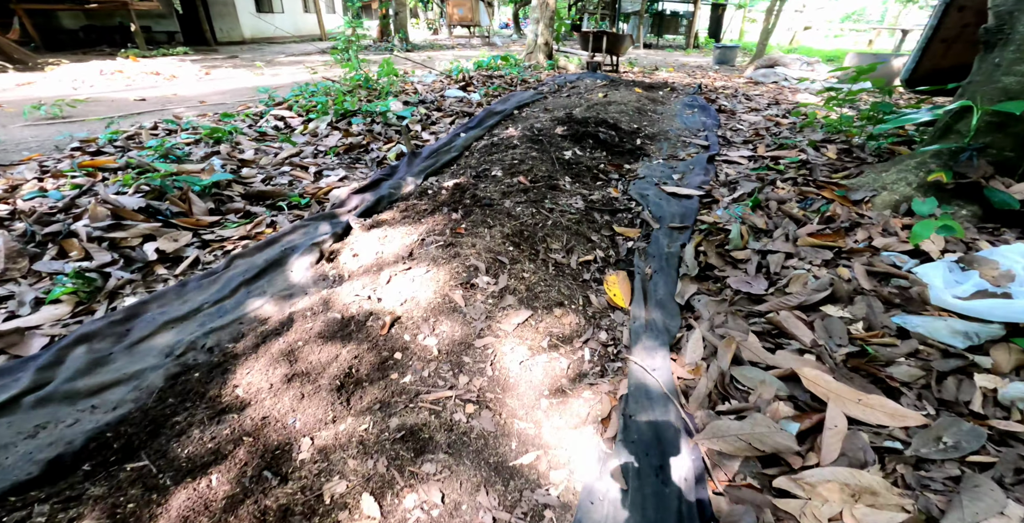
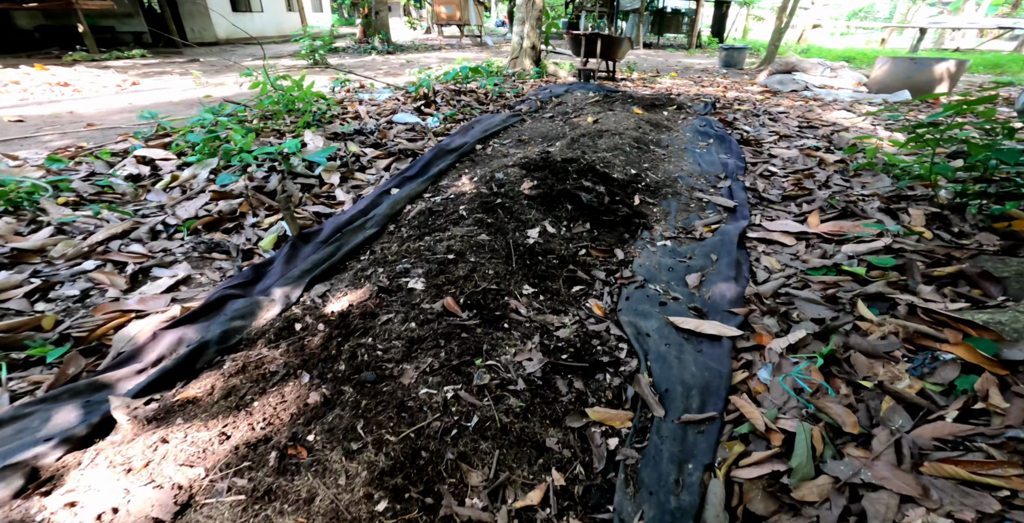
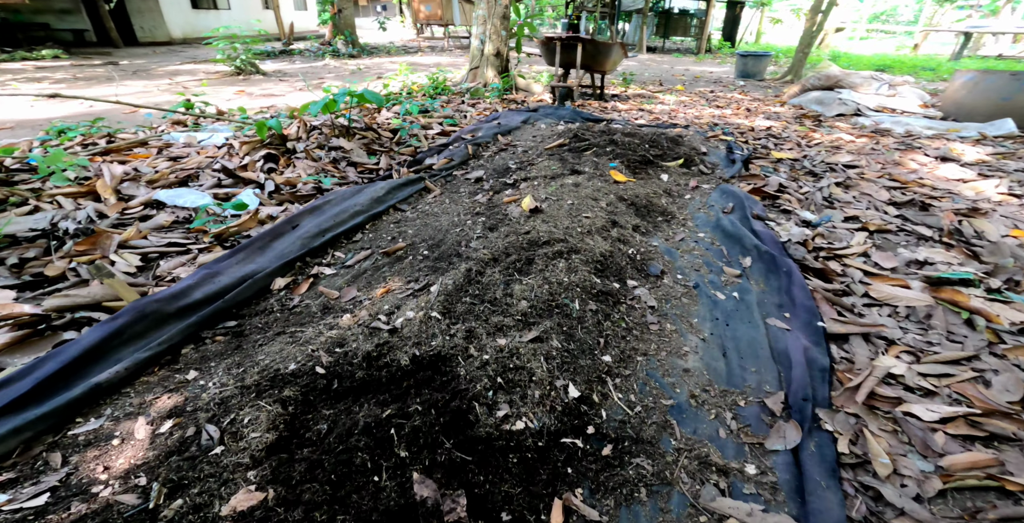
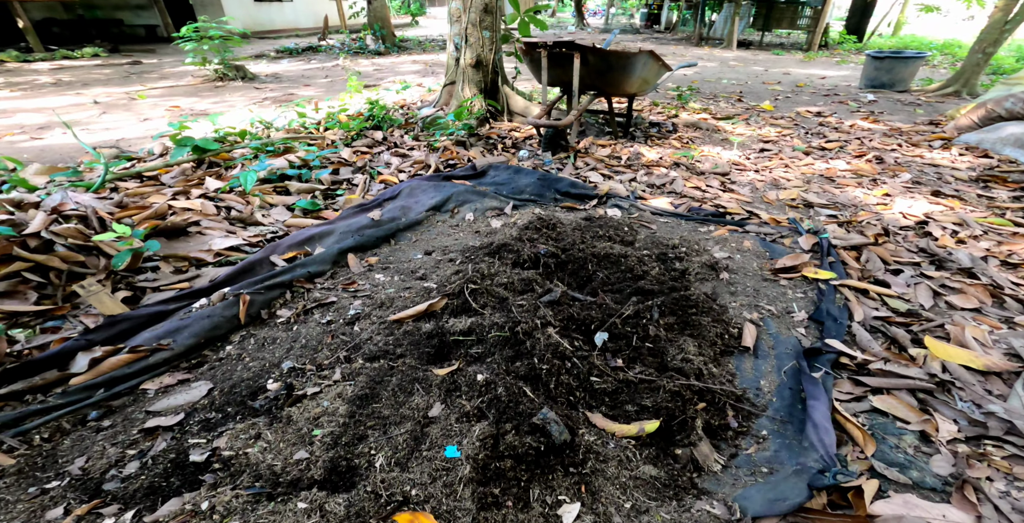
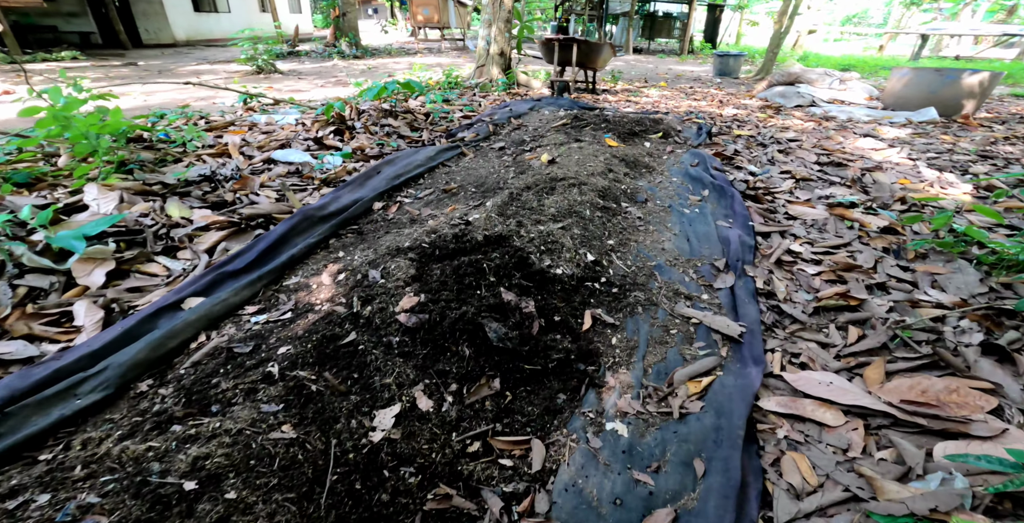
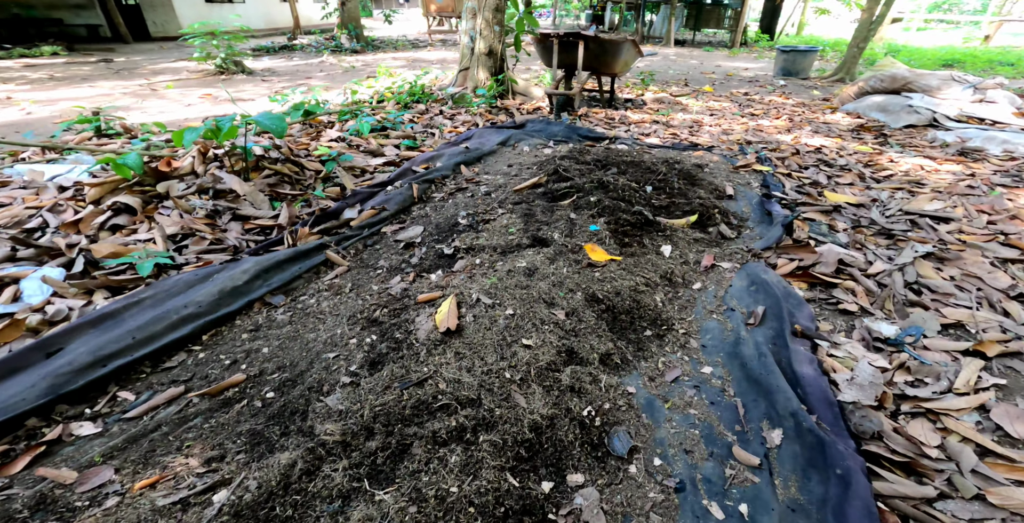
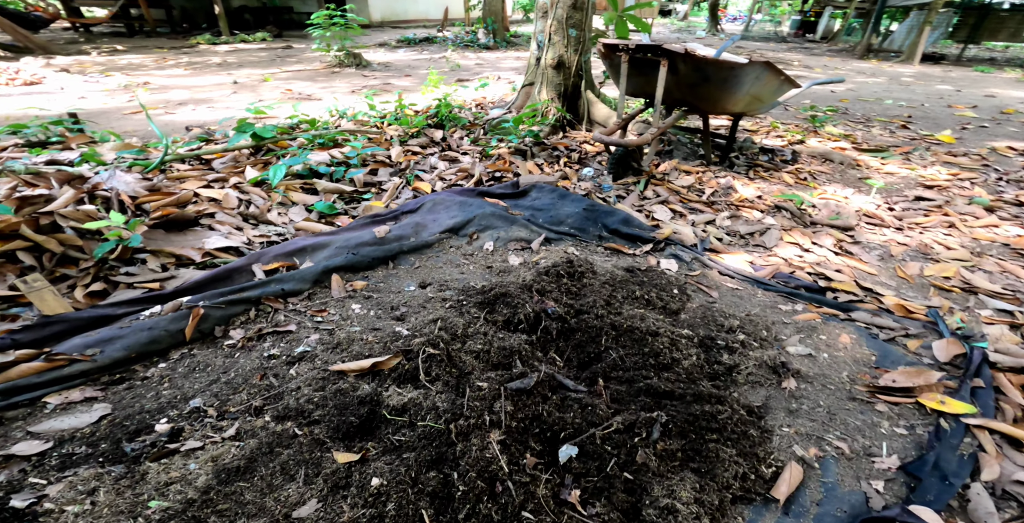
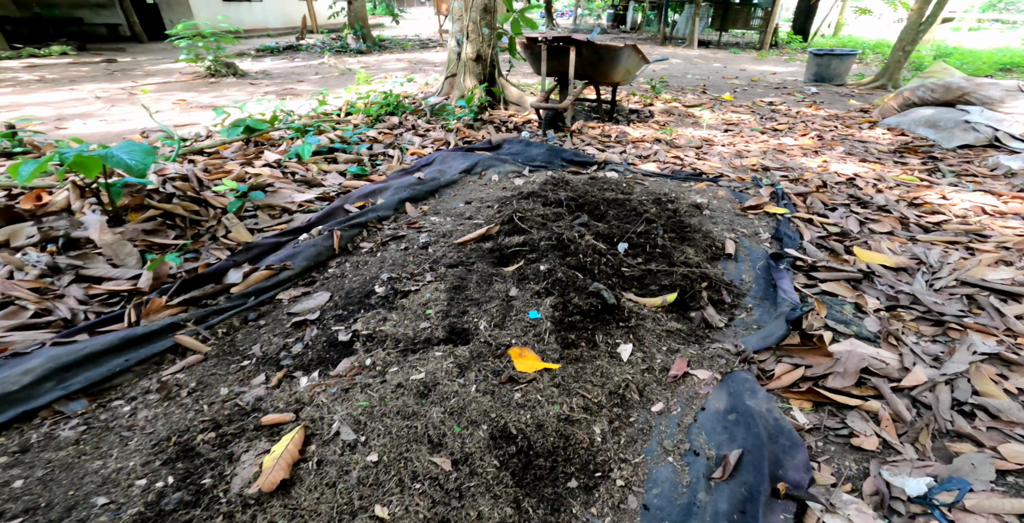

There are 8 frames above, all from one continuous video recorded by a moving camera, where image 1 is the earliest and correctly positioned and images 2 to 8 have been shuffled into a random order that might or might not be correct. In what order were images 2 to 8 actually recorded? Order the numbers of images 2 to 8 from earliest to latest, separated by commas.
2, 5, 3, 6, 8, 4, 7
